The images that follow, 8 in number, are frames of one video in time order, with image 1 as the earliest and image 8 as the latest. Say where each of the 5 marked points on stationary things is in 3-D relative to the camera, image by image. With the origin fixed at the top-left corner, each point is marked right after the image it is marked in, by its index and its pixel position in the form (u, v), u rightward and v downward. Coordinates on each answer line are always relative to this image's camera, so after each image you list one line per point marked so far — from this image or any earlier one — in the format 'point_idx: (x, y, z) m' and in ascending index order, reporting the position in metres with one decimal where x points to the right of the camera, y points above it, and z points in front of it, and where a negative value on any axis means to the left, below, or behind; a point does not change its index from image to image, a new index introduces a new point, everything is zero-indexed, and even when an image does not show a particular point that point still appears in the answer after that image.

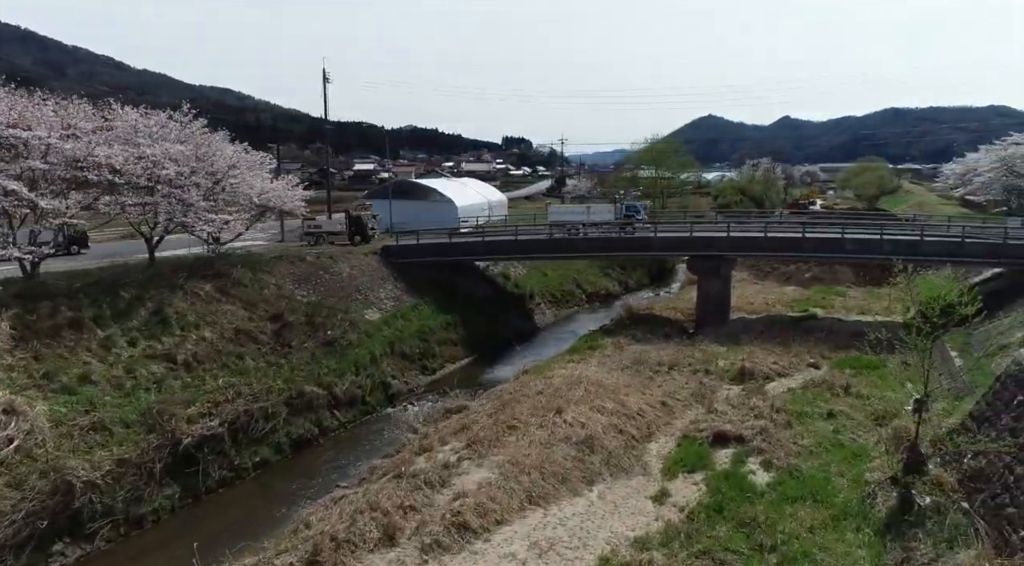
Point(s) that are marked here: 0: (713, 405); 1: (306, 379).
0: (+4.4, -2.7, +19.2) m
1: (-4.7, -2.2, +19.5) m
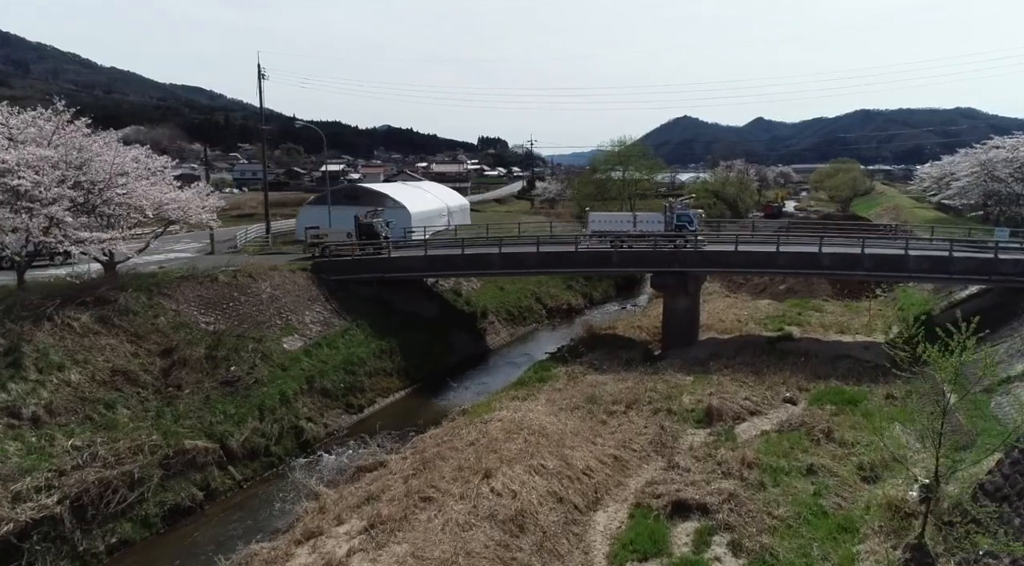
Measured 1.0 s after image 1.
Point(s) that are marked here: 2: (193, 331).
0: (+3.0, -3.3, +16.4) m
1: (-6.1, -2.8, +16.4) m
2: (-7.4, -1.2, +20.2) m
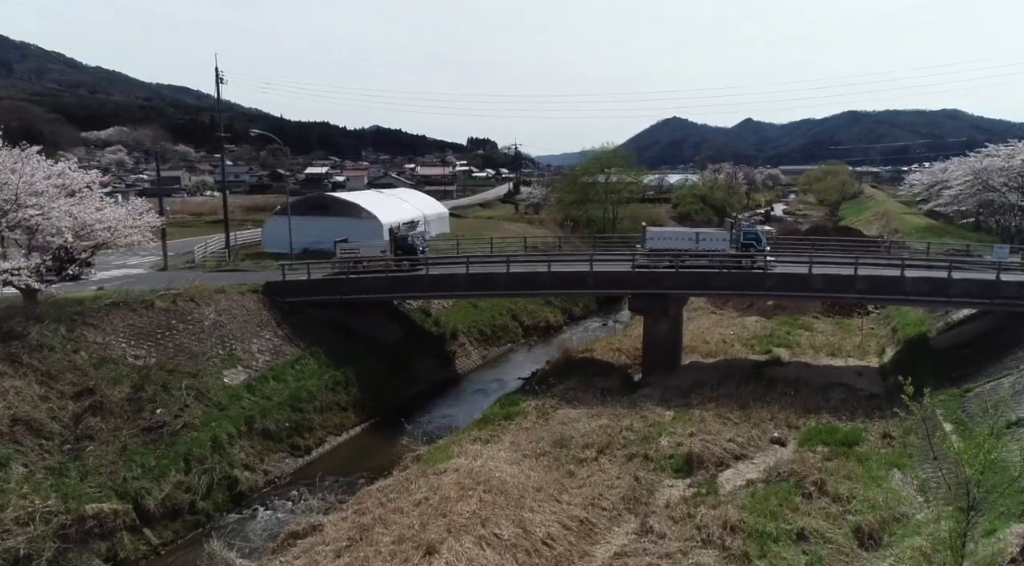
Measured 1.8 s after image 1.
0: (+2.2, -4.0, +14.5) m
1: (-6.8, -3.4, +14.4) m
2: (-8.2, -1.8, +18.2) m
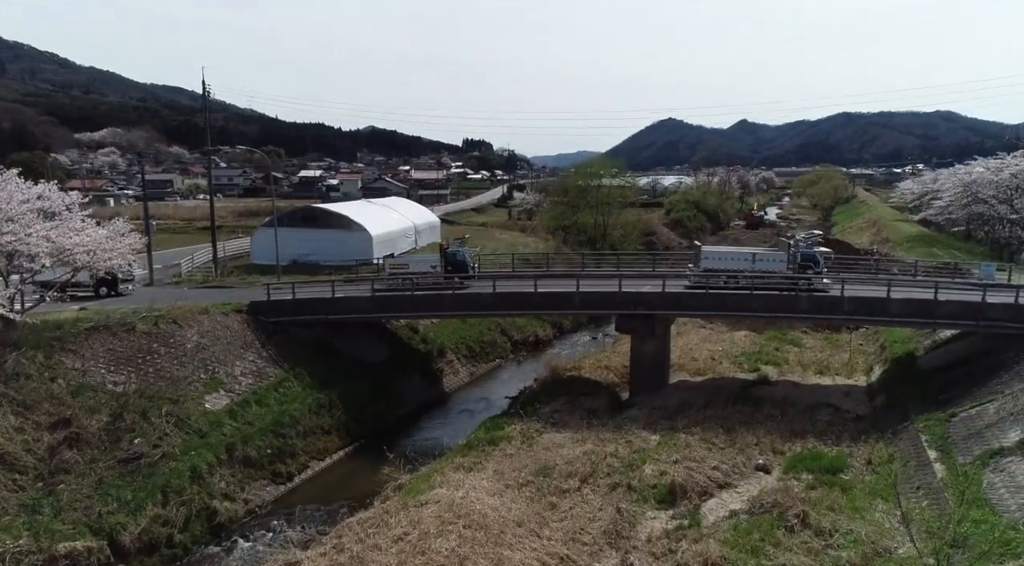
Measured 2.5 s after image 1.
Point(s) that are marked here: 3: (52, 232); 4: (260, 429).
0: (+1.9, -4.5, +14.4) m
1: (-7.2, -4.0, +14.3) m
2: (-8.6, -2.3, +18.0) m
3: (-10.1, +1.1, +19.3) m
4: (-5.7, -3.3, +19.7) m
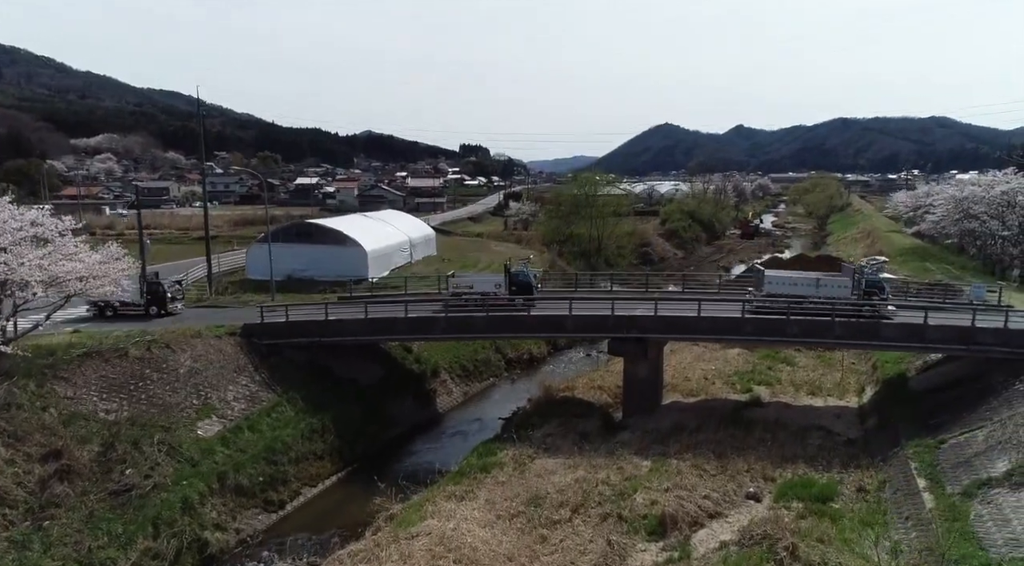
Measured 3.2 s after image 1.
0: (+1.7, -5.1, +14.5) m
1: (-7.3, -4.6, +14.3) m
2: (-8.8, -2.9, +18.0) m
3: (-10.3, +0.5, +19.3) m
4: (-5.9, -3.9, +19.8) m
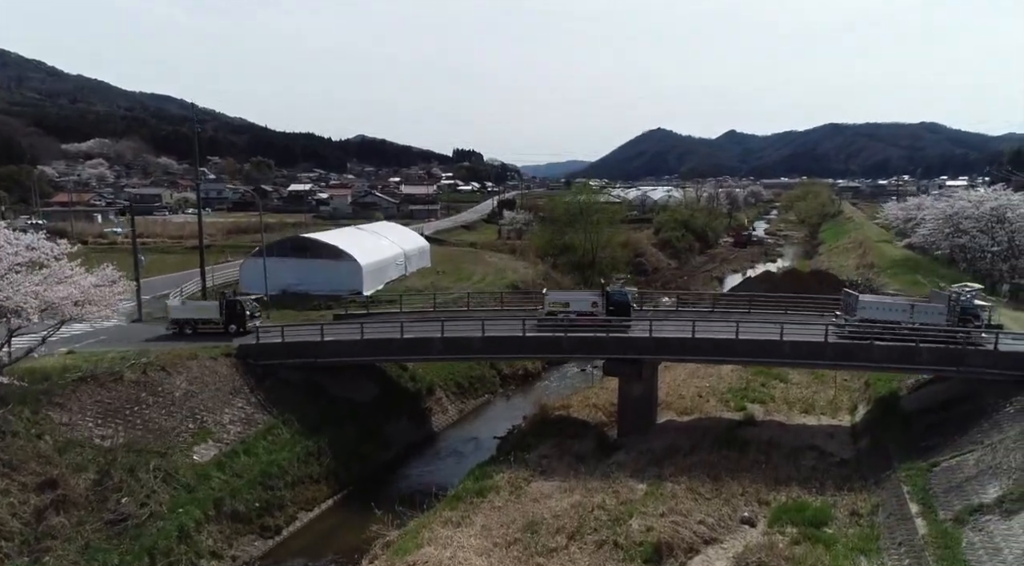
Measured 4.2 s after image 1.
0: (+1.7, -5.7, +14.5) m
1: (-7.4, -5.1, +14.3) m
2: (-8.8, -3.5, +18.0) m
3: (-10.4, -0.1, +19.3) m
4: (-6.0, -4.5, +19.8) m
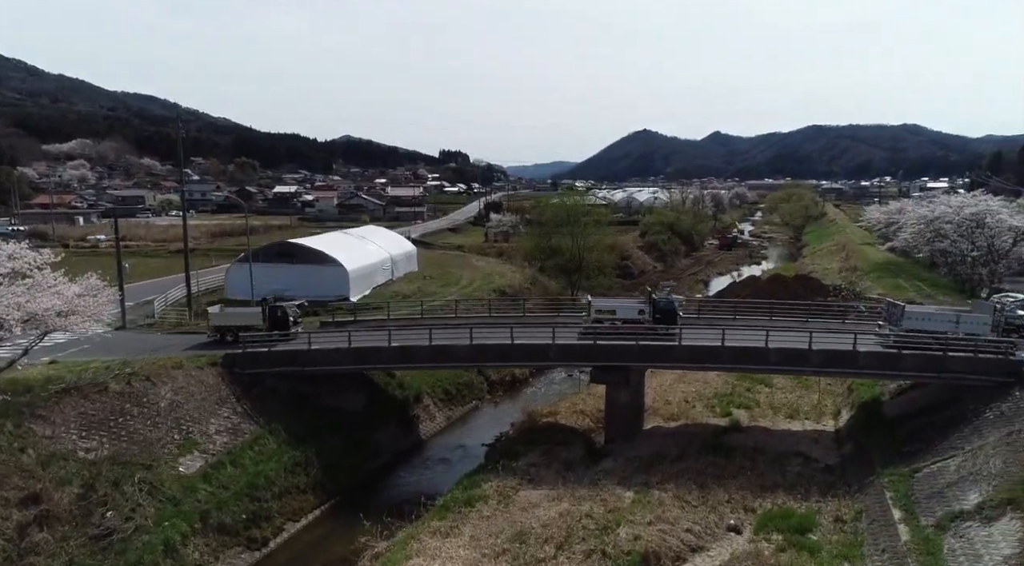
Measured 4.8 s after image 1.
0: (+1.5, -5.9, +14.5) m
1: (-7.6, -5.3, +14.1) m
2: (-9.1, -3.7, +17.8) m
3: (-10.6, -0.3, +19.1) m
4: (-6.2, -4.7, +19.6) m
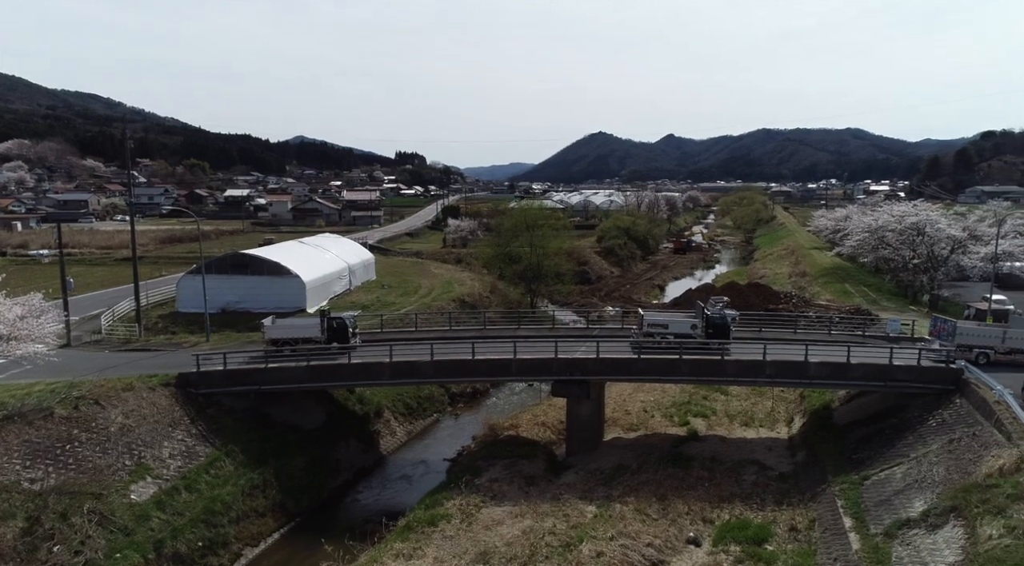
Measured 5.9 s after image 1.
0: (+1.0, -6.3, +14.3) m
1: (-8.1, -5.8, +13.5) m
2: (-9.8, -4.2, +17.1) m
3: (-11.4, -0.8, +18.3) m
4: (-7.0, -5.1, +19.1) m
